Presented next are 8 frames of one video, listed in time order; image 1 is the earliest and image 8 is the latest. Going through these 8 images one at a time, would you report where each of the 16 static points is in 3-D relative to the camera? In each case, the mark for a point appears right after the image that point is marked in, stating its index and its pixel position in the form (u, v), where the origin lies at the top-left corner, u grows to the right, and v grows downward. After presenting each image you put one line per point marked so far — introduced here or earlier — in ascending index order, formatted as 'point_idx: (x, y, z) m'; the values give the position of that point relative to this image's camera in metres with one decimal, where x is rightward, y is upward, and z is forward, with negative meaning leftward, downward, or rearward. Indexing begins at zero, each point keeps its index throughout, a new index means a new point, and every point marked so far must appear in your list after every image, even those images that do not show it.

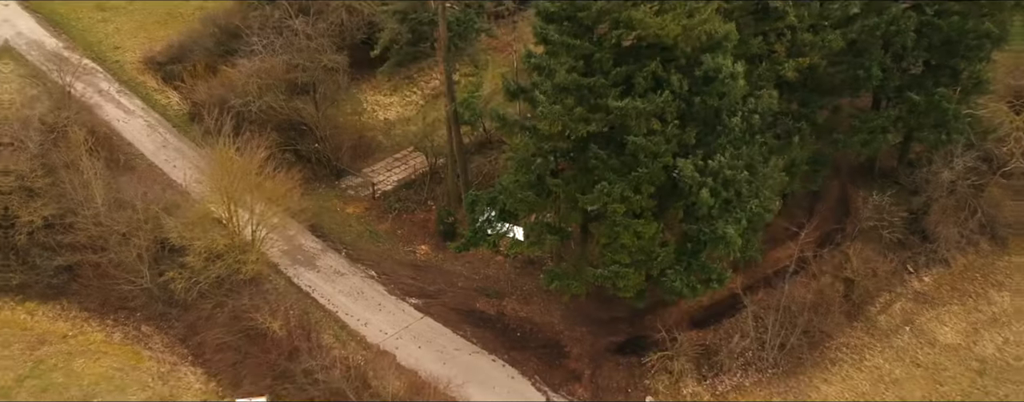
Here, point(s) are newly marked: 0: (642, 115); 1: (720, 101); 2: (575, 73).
0: (+2.4, +1.6, +18.3) m
1: (+3.9, +1.9, +18.6) m
2: (+1.2, +2.4, +18.7) m
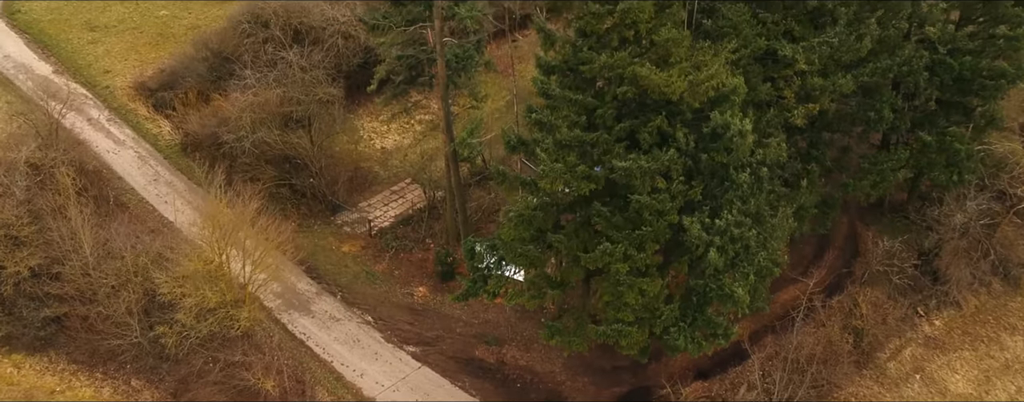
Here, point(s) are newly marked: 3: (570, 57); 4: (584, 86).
0: (+2.4, +0.5, +17.6) m
1: (+3.9, +0.8, +18.0) m
2: (+1.2, +1.3, +18.0) m
3: (+1.1, +2.7, +18.4) m
4: (+1.3, +2.2, +18.6) m
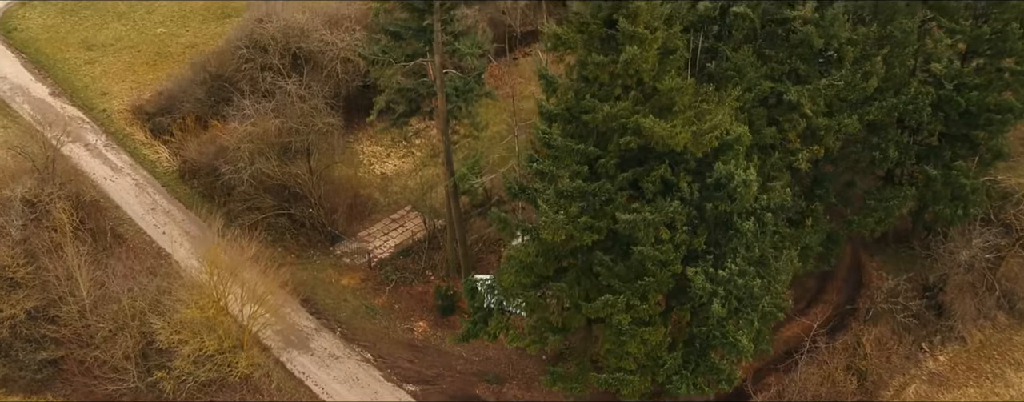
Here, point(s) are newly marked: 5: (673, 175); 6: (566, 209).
0: (+2.4, -0.4, +17.4) m
1: (+3.9, -0.1, +17.7) m
2: (+1.2, +0.4, +17.8) m
3: (+1.1, +1.8, +18.1) m
4: (+1.4, +1.3, +18.3) m
5: (+2.9, +0.5, +18.0) m
6: (+1.0, -0.1, +17.8) m
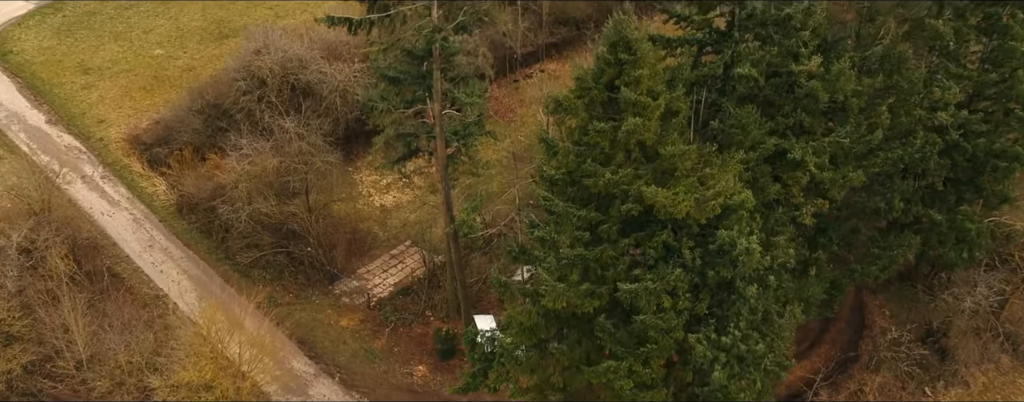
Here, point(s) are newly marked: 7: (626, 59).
0: (+2.4, -1.6, +17.2) m
1: (+3.9, -1.3, +17.5) m
2: (+1.2, -0.8, +17.6) m
3: (+1.1, +0.6, +17.8) m
4: (+1.4, +0.1, +18.1) m
5: (+2.9, -0.7, +17.8) m
6: (+1.0, -1.3, +17.6) m
7: (+1.9, +2.4, +16.8) m
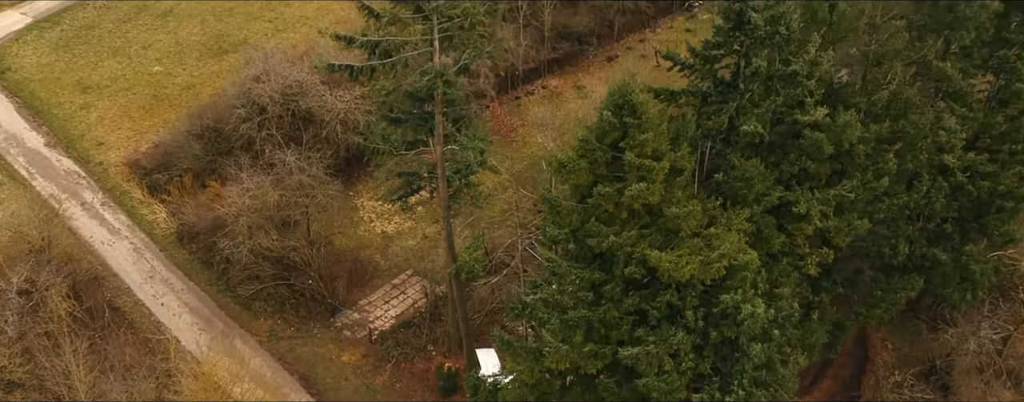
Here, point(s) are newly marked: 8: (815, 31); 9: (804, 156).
0: (+2.5, -2.7, +17.1) m
1: (+4.0, -2.3, +17.4) m
2: (+1.3, -1.8, +17.5) m
3: (+1.2, -0.5, +17.7) m
4: (+1.4, -1.0, +17.9) m
5: (+3.0, -1.8, +17.7) m
6: (+1.0, -2.4, +17.5) m
7: (+2.0, +1.3, +16.6) m
8: (+6.0, +3.3, +19.5) m
9: (+5.9, +0.9, +19.9) m
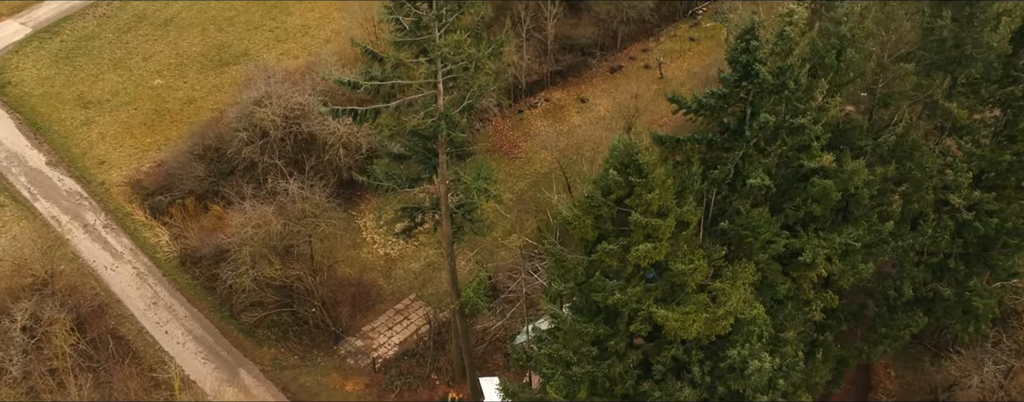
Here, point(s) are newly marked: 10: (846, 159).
0: (+2.6, -3.7, +17.1) m
1: (+4.1, -3.3, +17.4) m
2: (+1.4, -2.8, +17.4) m
3: (+1.2, -1.4, +17.7) m
4: (+1.5, -1.9, +17.9) m
5: (+3.1, -2.7, +17.6) m
6: (+1.1, -3.3, +17.5) m
7: (+2.1, +0.3, +16.5) m
8: (+6.1, +2.4, +19.3) m
9: (+6.0, 0.0, +19.8) m
10: (+6.6, +0.8, +19.7) m
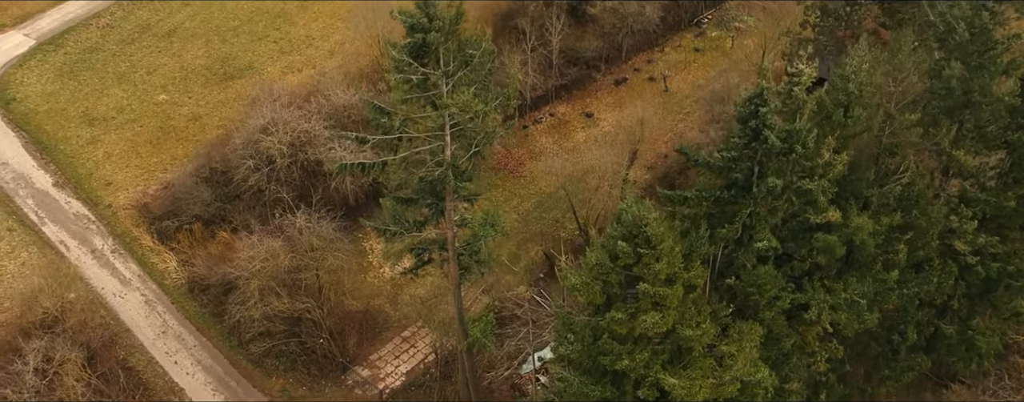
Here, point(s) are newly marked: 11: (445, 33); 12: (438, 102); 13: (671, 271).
0: (+2.7, -4.8, +17.4) m
1: (+4.2, -4.4, +17.7) m
2: (+1.5, -4.0, +17.7) m
3: (+1.4, -2.6, +17.8) m
4: (+1.6, -3.0, +18.1) m
5: (+3.2, -3.9, +17.9) m
6: (+1.3, -4.5, +17.7) m
7: (+2.2, -0.8, +16.6) m
8: (+6.2, +1.3, +19.4) m
9: (+6.1, -1.1, +19.9) m
10: (+6.8, -0.2, +19.8) m
11: (-1.3, +3.2, +18.6) m
12: (-1.4, +1.9, +19.3) m
13: (+2.7, -1.2, +17.0) m
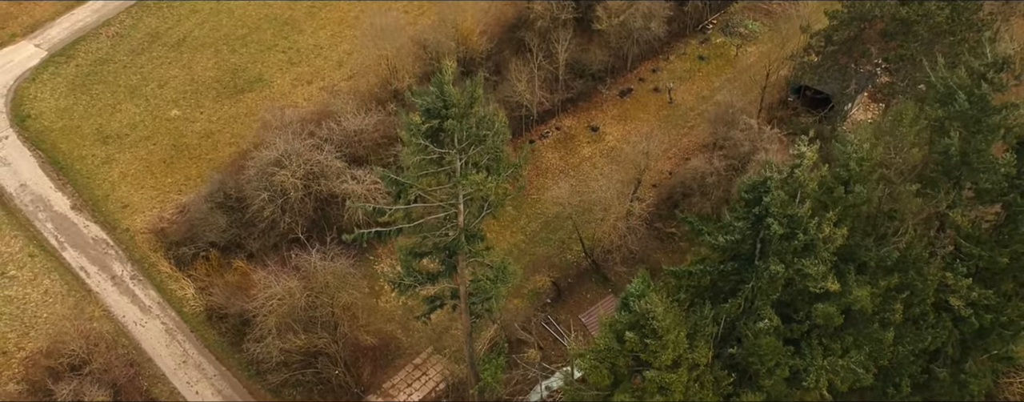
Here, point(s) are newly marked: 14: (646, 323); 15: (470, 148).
0: (+2.9, -6.4, +18.4) m
1: (+4.4, -6.0, +18.7) m
2: (+1.7, -5.5, +18.7) m
3: (+1.6, -4.1, +18.8) m
4: (+1.9, -4.6, +19.1) m
5: (+3.5, -5.4, +18.9) m
6: (+1.5, -6.0, +18.8) m
7: (+2.5, -2.5, +17.4) m
8: (+6.5, -0.1, +20.0) m
9: (+6.3, -2.5, +20.7) m
10: (+7.0, -1.6, +20.5) m
11: (-1.0, +1.7, +19.2) m
12: (-1.2, +0.5, +20.0) m
13: (+3.0, -2.8, +17.8) m
14: (+2.4, -2.1, +17.6) m
15: (-0.8, +1.0, +19.7) m
